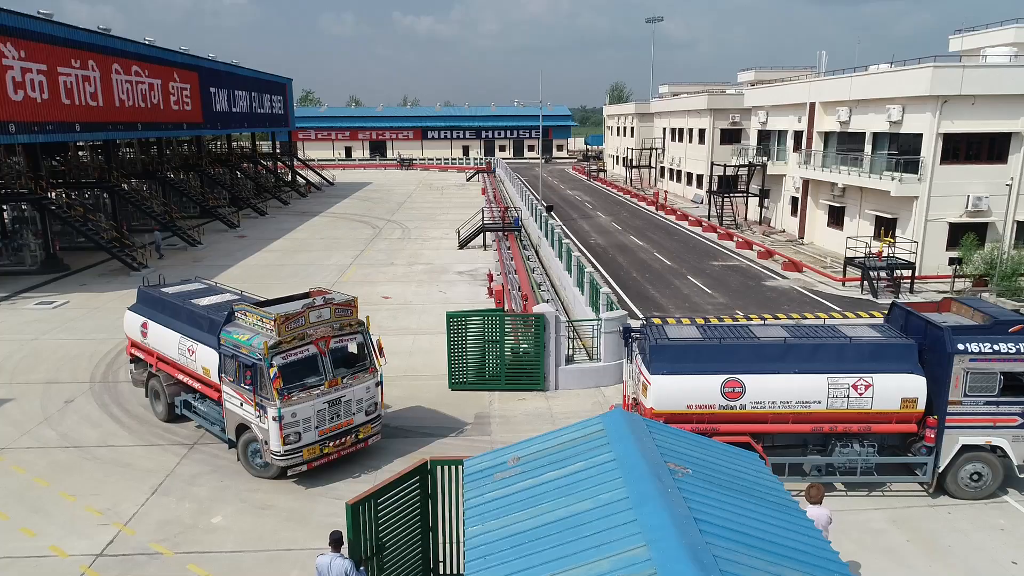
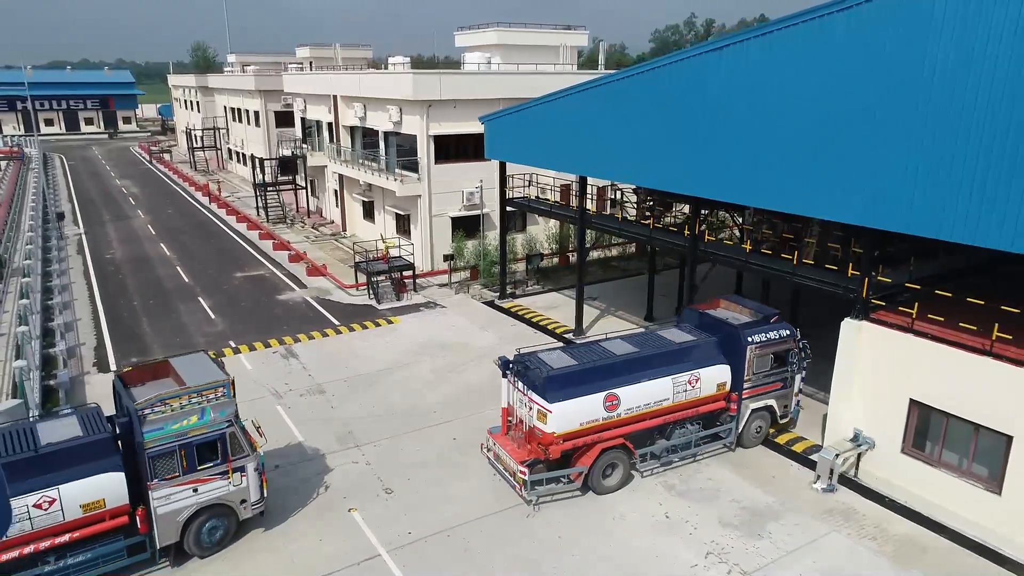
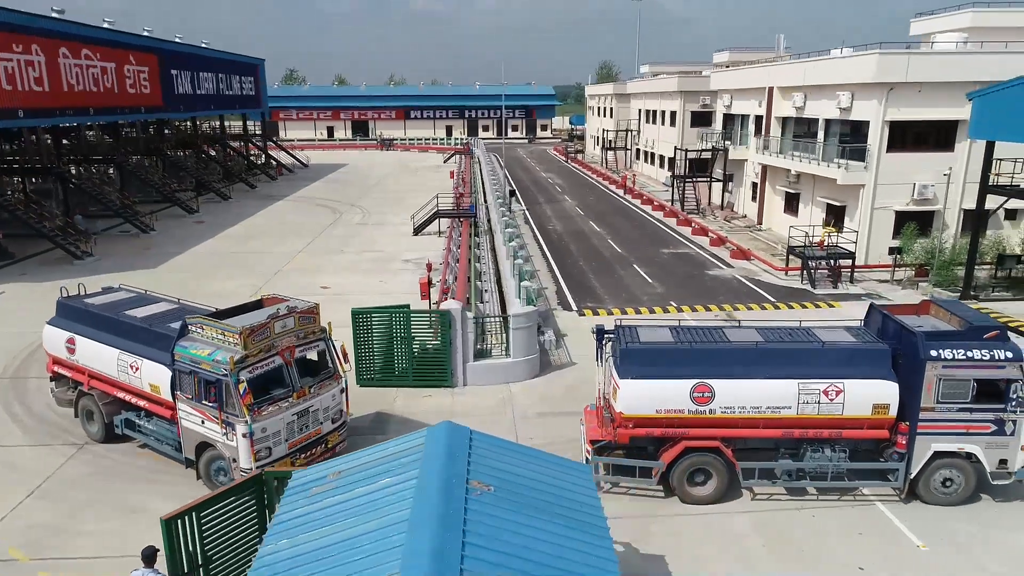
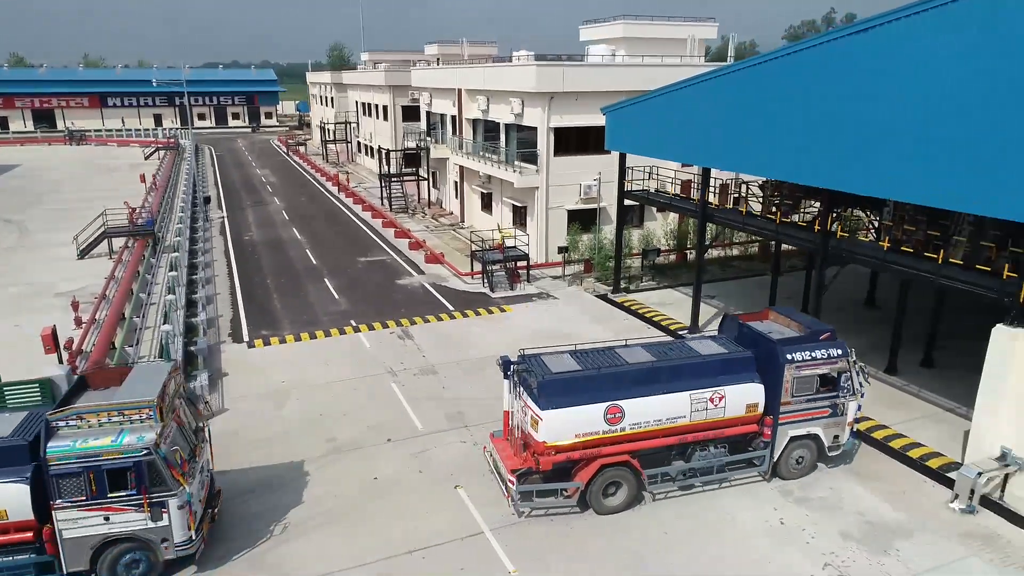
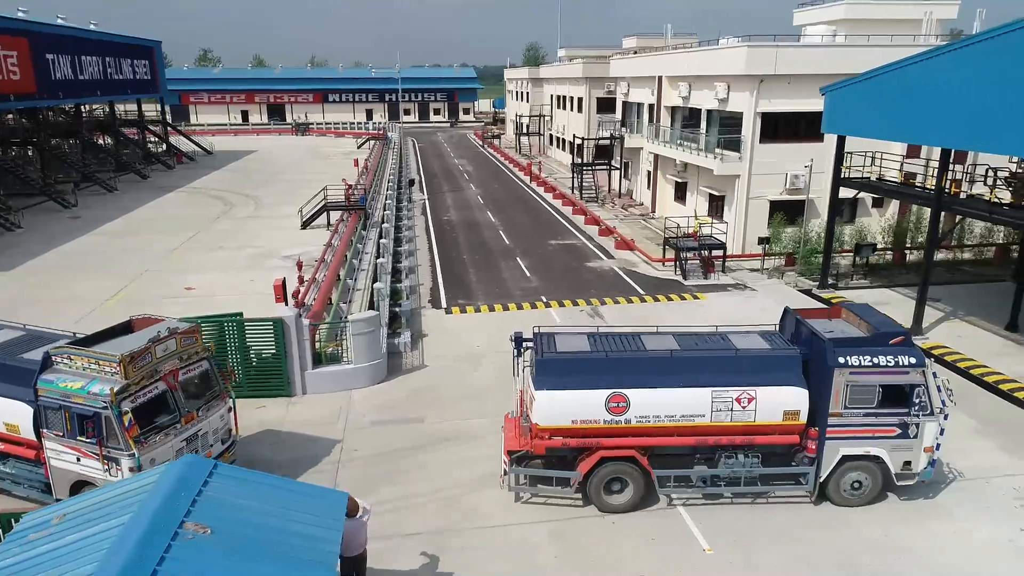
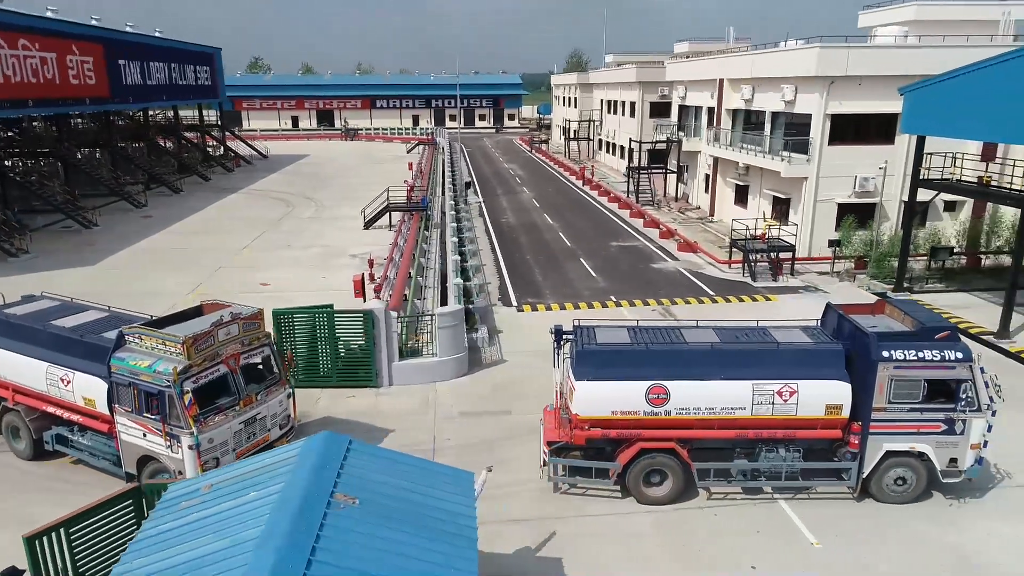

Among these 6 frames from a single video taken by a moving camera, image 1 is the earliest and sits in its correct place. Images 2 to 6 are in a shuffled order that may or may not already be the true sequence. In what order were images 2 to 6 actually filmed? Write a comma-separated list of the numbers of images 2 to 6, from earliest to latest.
3, 6, 5, 4, 2
